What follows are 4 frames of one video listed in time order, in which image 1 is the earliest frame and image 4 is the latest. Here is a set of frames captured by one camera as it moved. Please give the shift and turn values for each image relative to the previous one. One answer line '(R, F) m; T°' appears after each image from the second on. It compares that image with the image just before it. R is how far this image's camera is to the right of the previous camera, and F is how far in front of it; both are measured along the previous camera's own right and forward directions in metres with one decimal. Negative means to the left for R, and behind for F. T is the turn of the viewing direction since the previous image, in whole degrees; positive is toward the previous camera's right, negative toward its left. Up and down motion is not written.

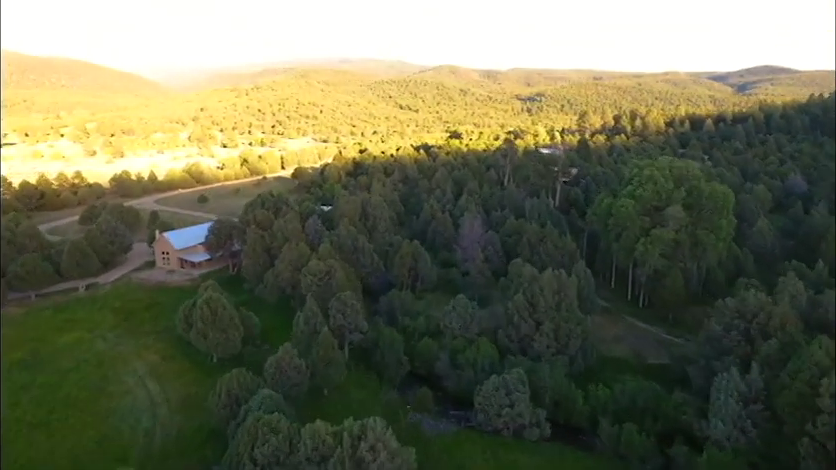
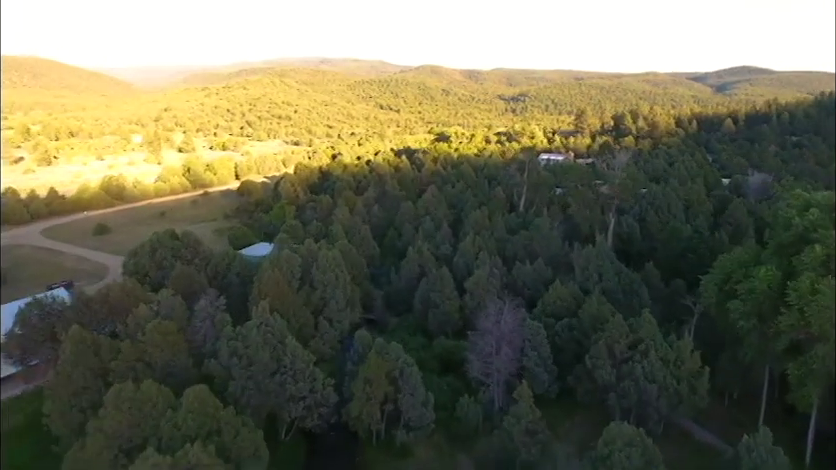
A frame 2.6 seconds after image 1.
(+0.1, +11.5) m; +2°
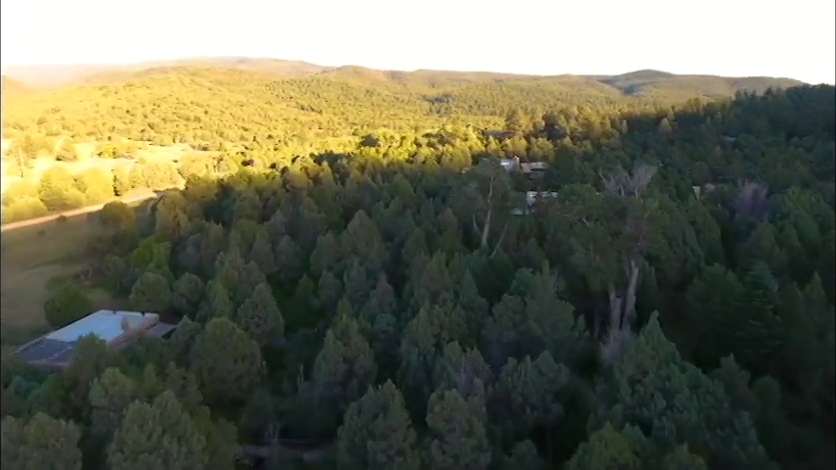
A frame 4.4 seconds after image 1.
(+0.2, +8.2) m; +8°
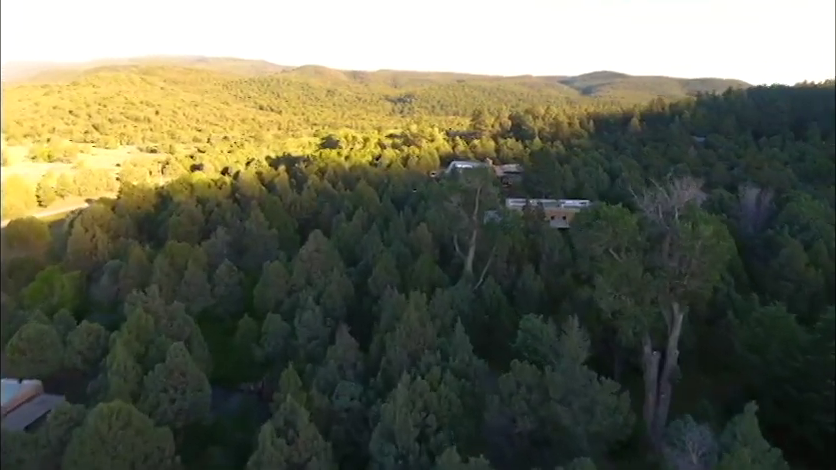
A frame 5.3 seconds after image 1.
(-0.2, +3.9) m; +4°
